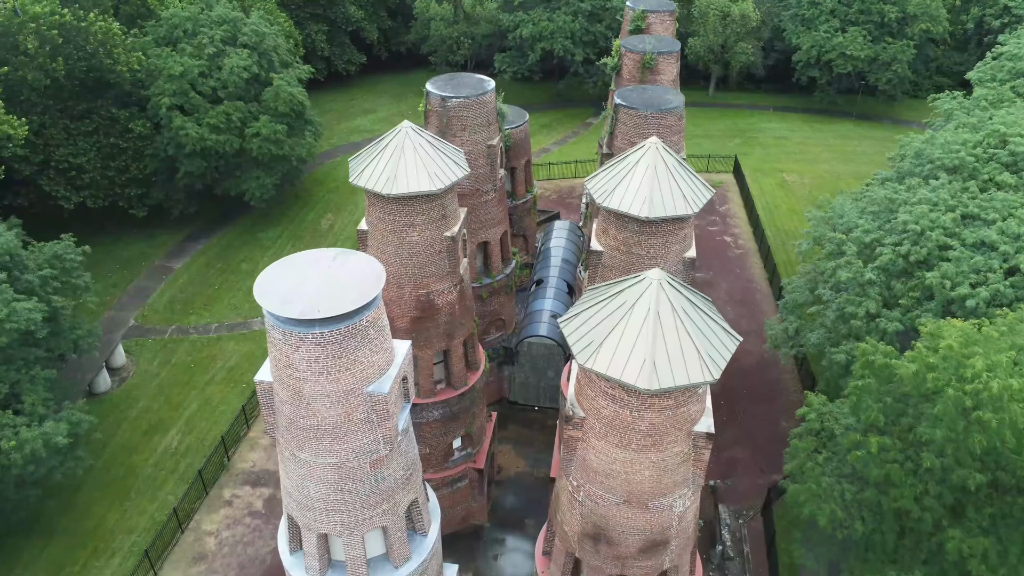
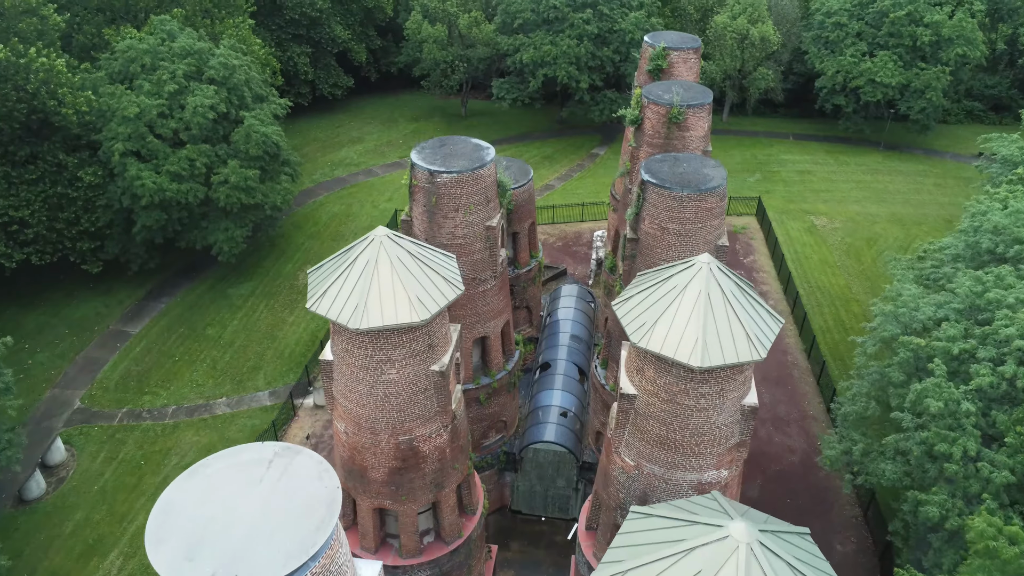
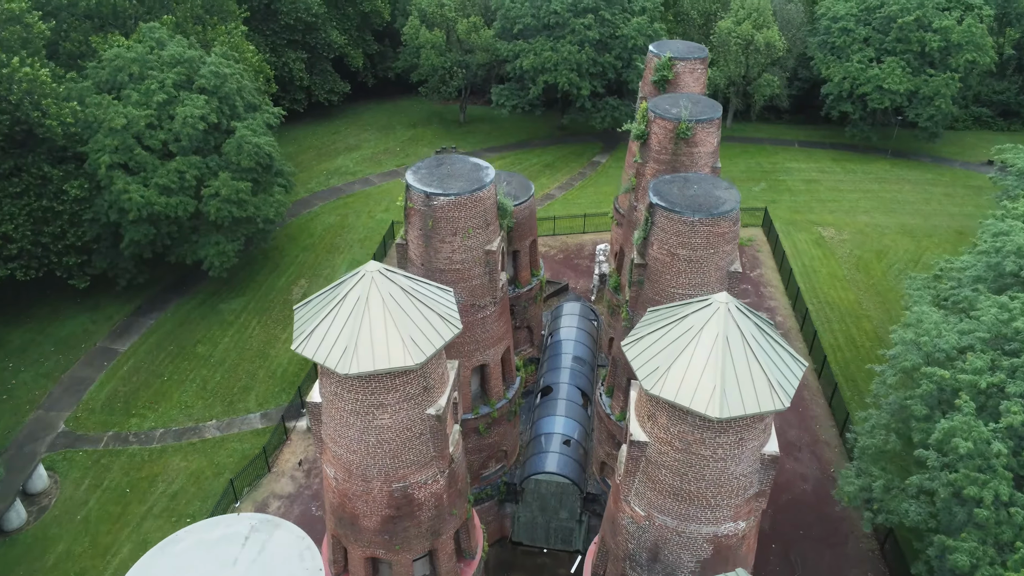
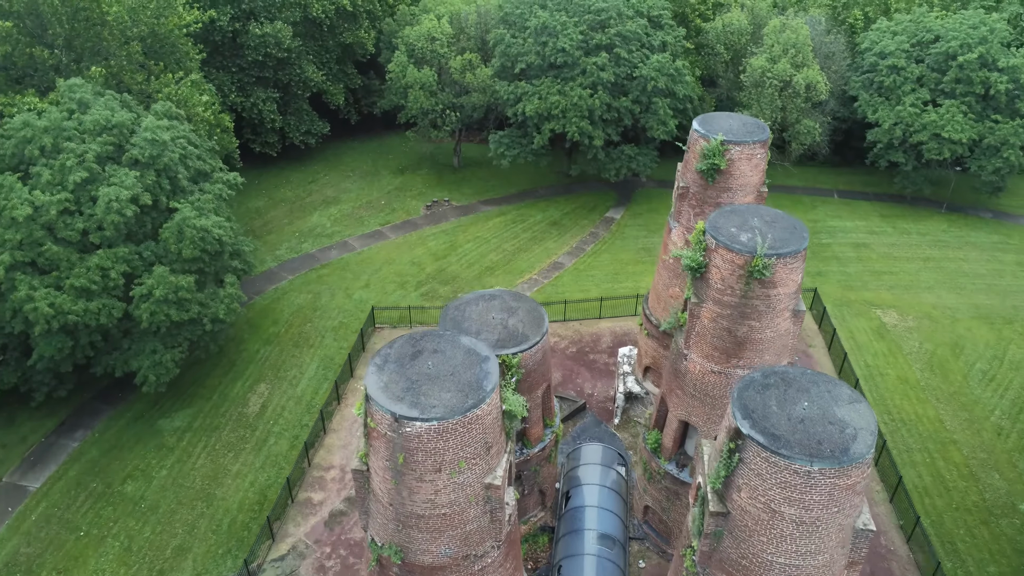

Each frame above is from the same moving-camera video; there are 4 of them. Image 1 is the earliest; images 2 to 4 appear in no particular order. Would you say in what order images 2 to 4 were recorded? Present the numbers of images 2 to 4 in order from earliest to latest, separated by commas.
2, 3, 4
